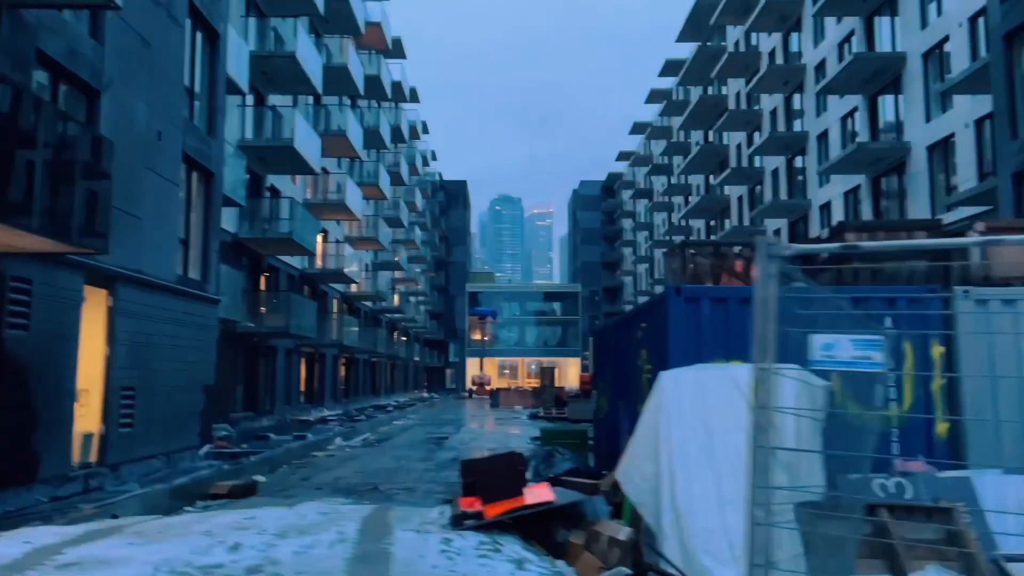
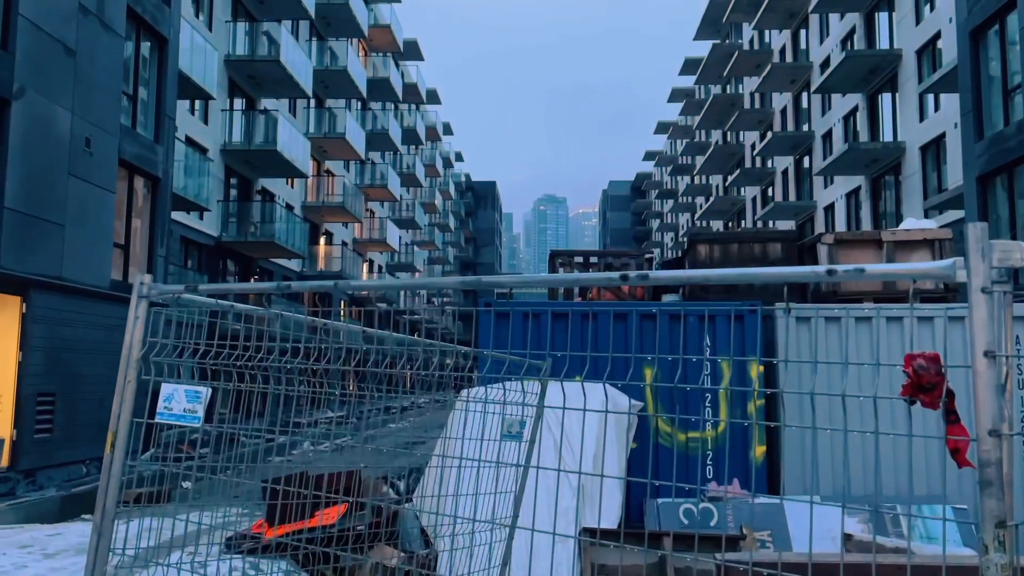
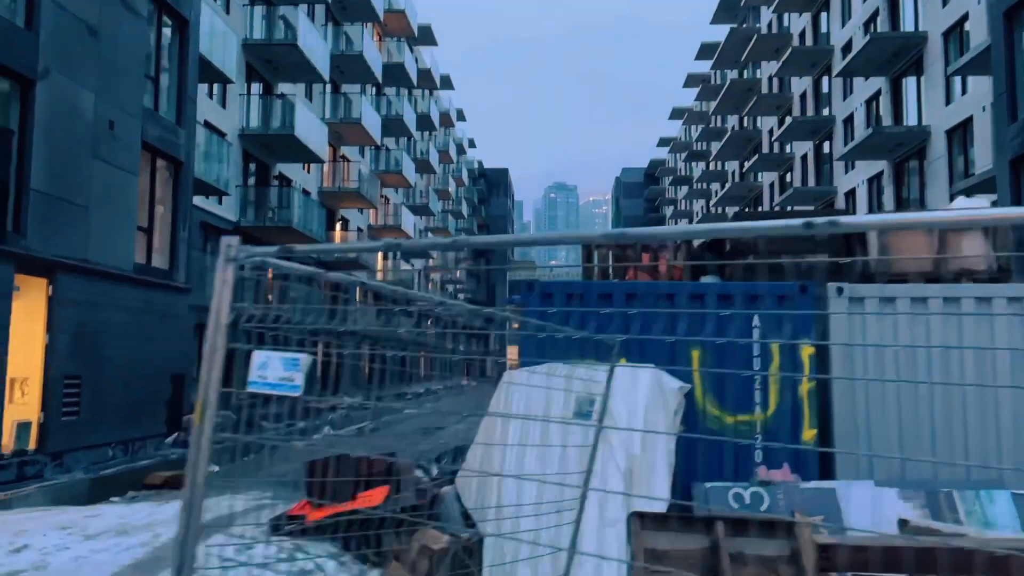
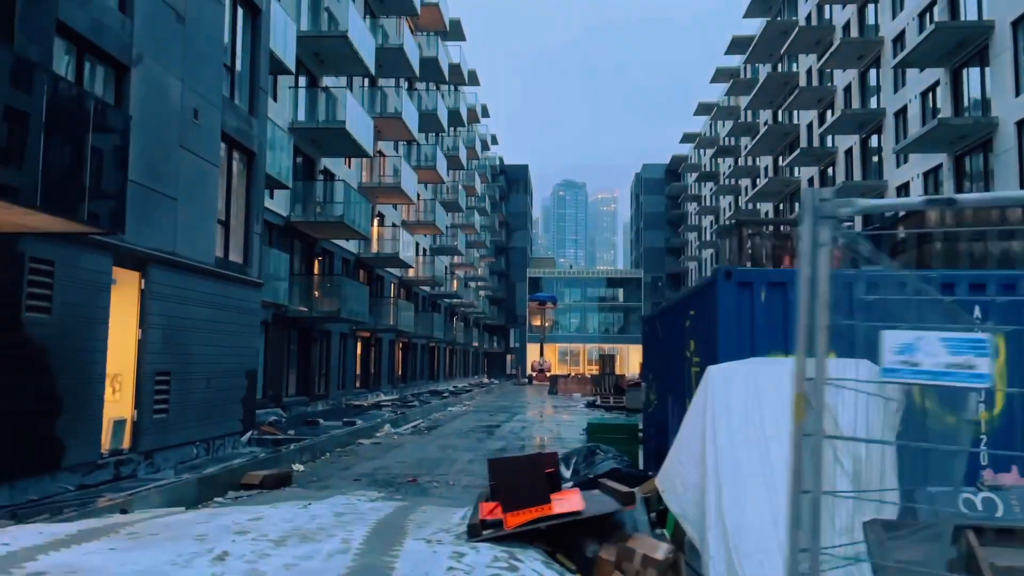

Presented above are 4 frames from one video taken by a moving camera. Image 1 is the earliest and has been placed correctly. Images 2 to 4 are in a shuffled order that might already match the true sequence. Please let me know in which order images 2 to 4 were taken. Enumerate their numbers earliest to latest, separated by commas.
2, 3, 4
